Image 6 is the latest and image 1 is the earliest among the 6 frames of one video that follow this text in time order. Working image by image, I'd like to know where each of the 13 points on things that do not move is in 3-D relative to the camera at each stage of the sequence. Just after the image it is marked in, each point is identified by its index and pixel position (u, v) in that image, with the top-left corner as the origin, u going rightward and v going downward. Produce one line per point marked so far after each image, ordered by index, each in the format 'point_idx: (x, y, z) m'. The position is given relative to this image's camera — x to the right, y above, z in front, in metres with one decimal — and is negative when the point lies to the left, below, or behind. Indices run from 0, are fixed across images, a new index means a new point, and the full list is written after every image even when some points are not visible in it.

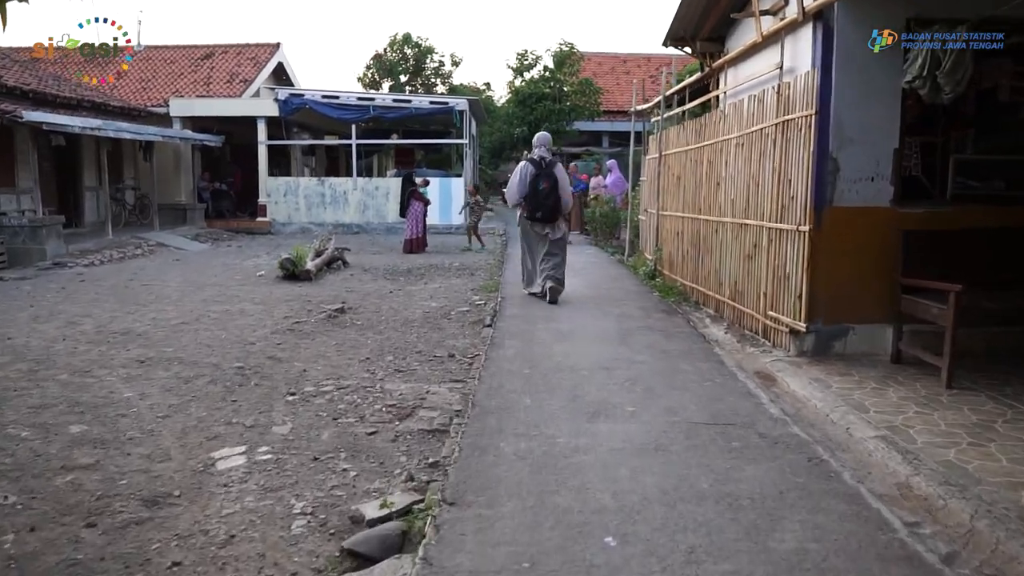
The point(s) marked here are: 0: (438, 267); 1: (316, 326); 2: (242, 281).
0: (-1.3, +0.4, +14.5) m
1: (-2.2, -0.4, +8.9) m
2: (-4.4, +0.1, +13.0) m
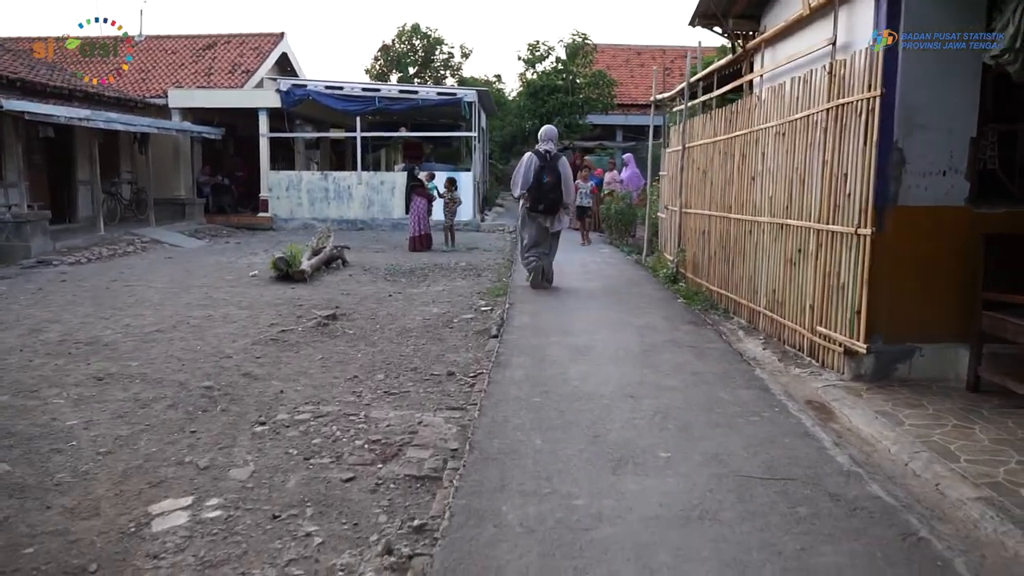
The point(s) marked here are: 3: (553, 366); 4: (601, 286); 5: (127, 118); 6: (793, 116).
0: (-1.2, +0.4, +13.6) m
1: (-2.1, -0.5, +8.0) m
2: (-4.2, +0.1, +12.2) m
3: (+0.3, -0.6, +5.9) m
4: (+1.2, +0.1, +10.4) m
5: (-8.5, +3.8, +17.9) m
6: (+2.3, +1.4, +6.5) m
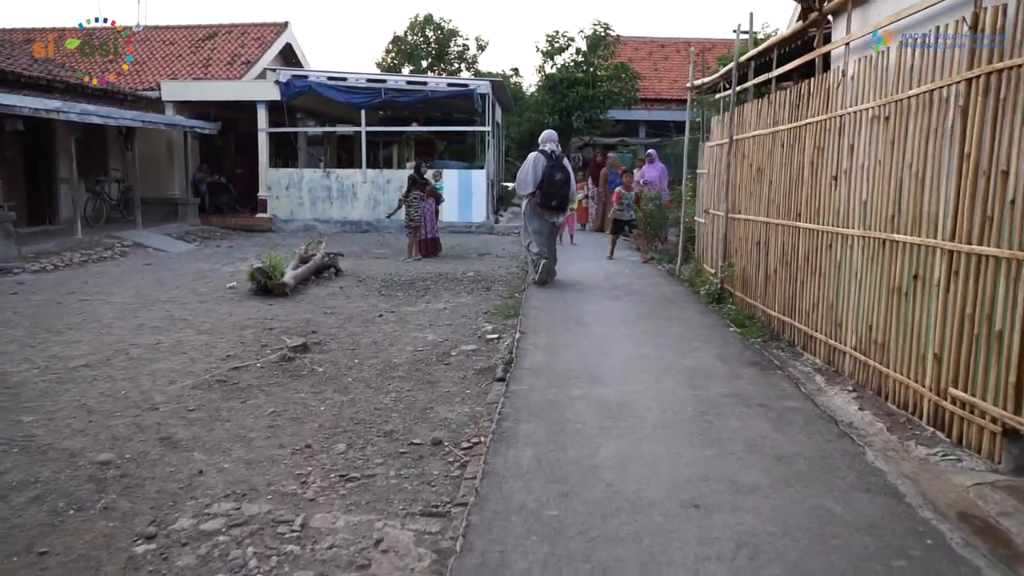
0: (-0.9, +0.2, +12.0) m
1: (-2.0, -0.7, +6.4) m
2: (-4.1, -0.1, +10.6) m
3: (+0.3, -0.8, +4.2) m
4: (+1.3, -0.2, +8.7) m
5: (-8.1, +3.6, +16.4) m
6: (+2.3, +1.2, +4.8) m
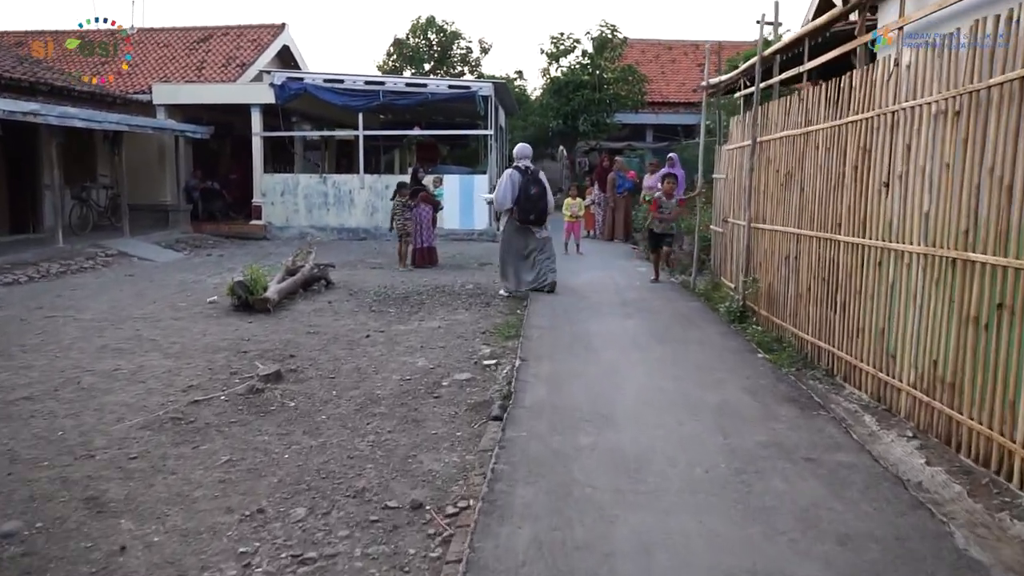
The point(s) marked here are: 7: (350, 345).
0: (-0.9, 0.0, +11.1) m
1: (-2.0, -0.9, +5.6) m
2: (-4.0, -0.3, +9.8) m
3: (+0.3, -0.9, +3.3) m
4: (+1.3, -0.3, +7.9) m
5: (-8.1, +3.4, +15.6) m
6: (+2.3, +1.0, +3.9) m
7: (-1.6, -0.6, +7.8) m
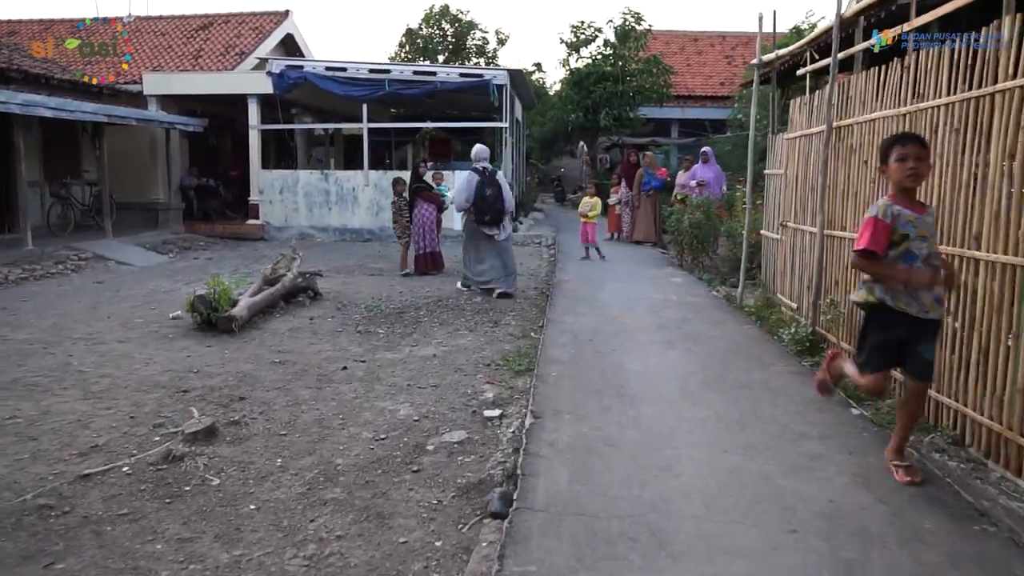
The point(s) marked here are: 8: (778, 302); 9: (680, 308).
0: (-0.8, -0.2, +9.5) m
1: (-2.0, -1.0, +4.0) m
2: (-3.9, -0.4, +8.3) m
3: (+0.3, -1.1, +1.7) m
4: (+1.4, -0.5, +6.3) m
5: (-7.8, +3.3, +14.2) m
6: (+2.3, +0.8, +2.3) m
7: (-1.5, -0.7, +6.2) m
8: (+2.6, -0.1, +8.0) m
9: (+1.8, -0.2, +8.5) m
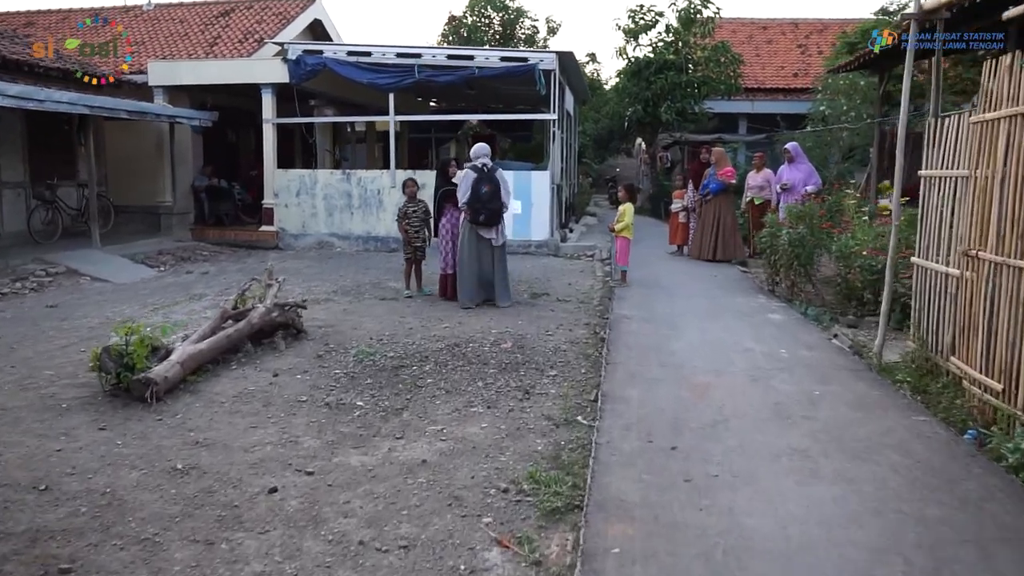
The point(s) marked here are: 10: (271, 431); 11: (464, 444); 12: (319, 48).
0: (-0.4, -0.6, +7.0) m
1: (-2.0, -1.4, +1.6) m
2: (-3.6, -0.8, +5.9) m
3: (+0.1, -1.5, -0.9) m
4: (+1.5, -0.9, +3.6) m
5: (-7.1, +3.0, +12.1) m
6: (+2.2, +0.4, -0.5) m
7: (-1.3, -1.1, +3.7) m
8: (+2.9, -0.5, +5.2) m
9: (+2.1, -0.6, +5.8) m
10: (-1.5, -0.9, +5.1) m
11: (-0.3, -0.9, +4.7) m
12: (-3.9, +4.8, +16.1) m
